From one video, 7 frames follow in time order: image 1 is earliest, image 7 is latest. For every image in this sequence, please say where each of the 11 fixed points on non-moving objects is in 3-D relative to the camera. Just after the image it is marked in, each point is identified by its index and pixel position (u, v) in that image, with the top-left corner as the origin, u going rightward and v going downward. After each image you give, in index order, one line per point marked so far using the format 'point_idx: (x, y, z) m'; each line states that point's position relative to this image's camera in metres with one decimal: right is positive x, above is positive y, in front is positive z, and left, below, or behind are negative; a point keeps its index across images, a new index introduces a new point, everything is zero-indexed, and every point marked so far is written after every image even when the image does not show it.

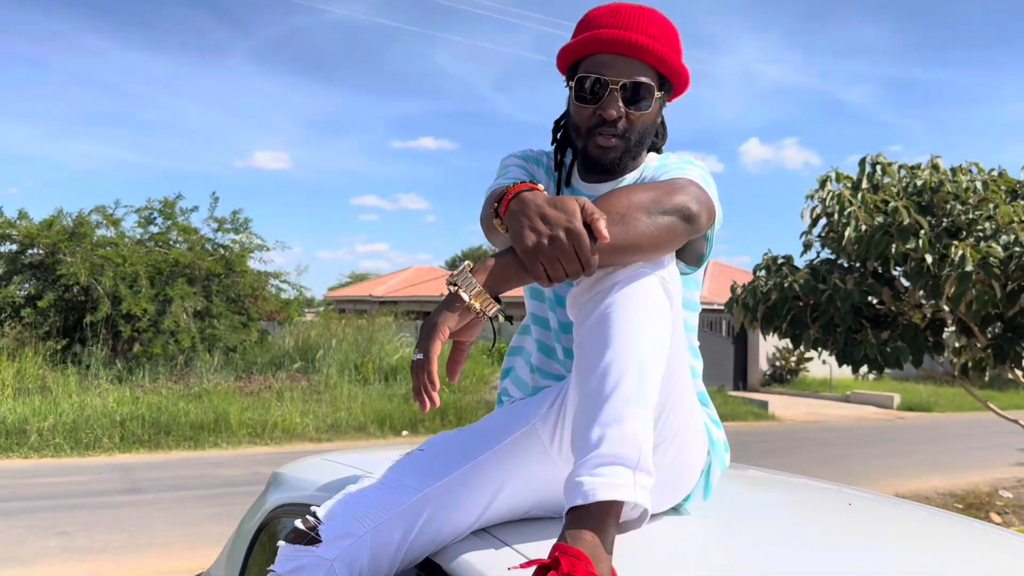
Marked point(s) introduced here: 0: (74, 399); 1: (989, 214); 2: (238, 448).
0: (-6.4, -1.6, +12.3) m
1: (+2.4, +0.4, +4.4) m
2: (-3.5, -2.1, +10.8) m
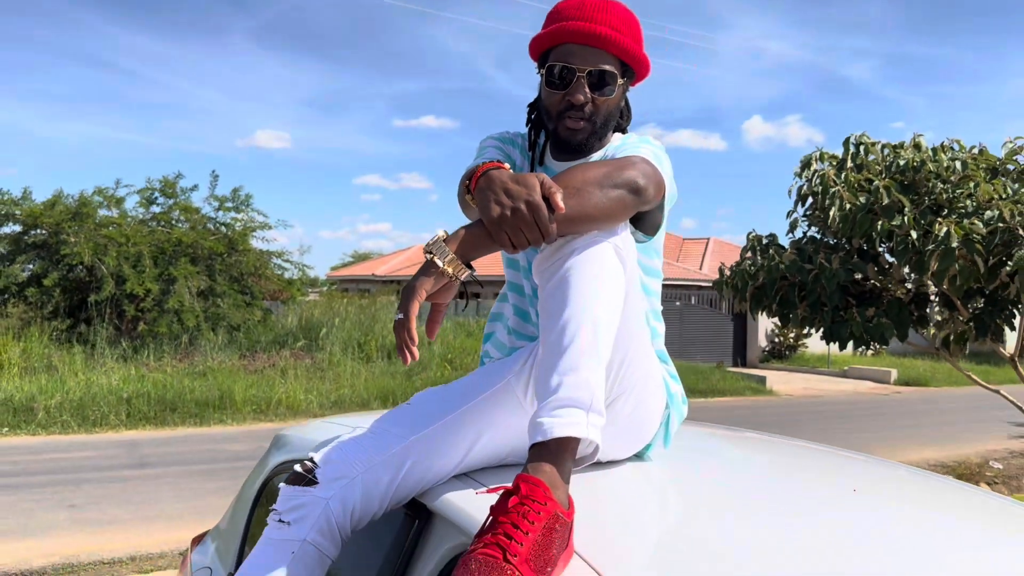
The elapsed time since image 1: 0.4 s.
0: (-6.4, -1.3, +12.5) m
1: (+2.4, +0.5, +4.5) m
2: (-3.5, -1.8, +10.9) m
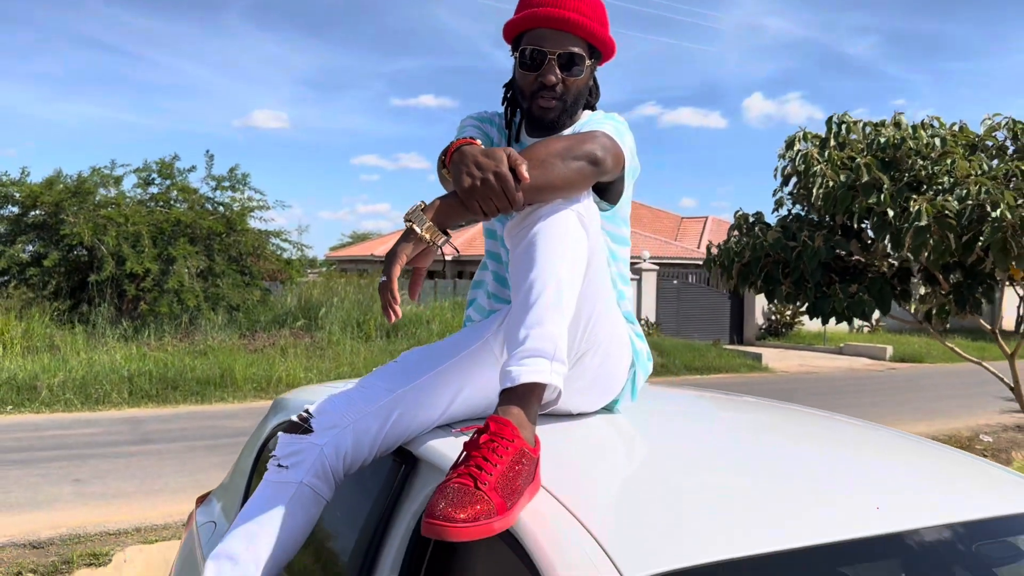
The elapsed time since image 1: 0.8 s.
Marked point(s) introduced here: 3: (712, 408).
0: (-6.5, -1.0, +12.6) m
1: (+2.4, +0.7, +4.6) m
2: (-3.6, -1.5, +11.1) m
3: (+0.5, -0.3, +2.0) m
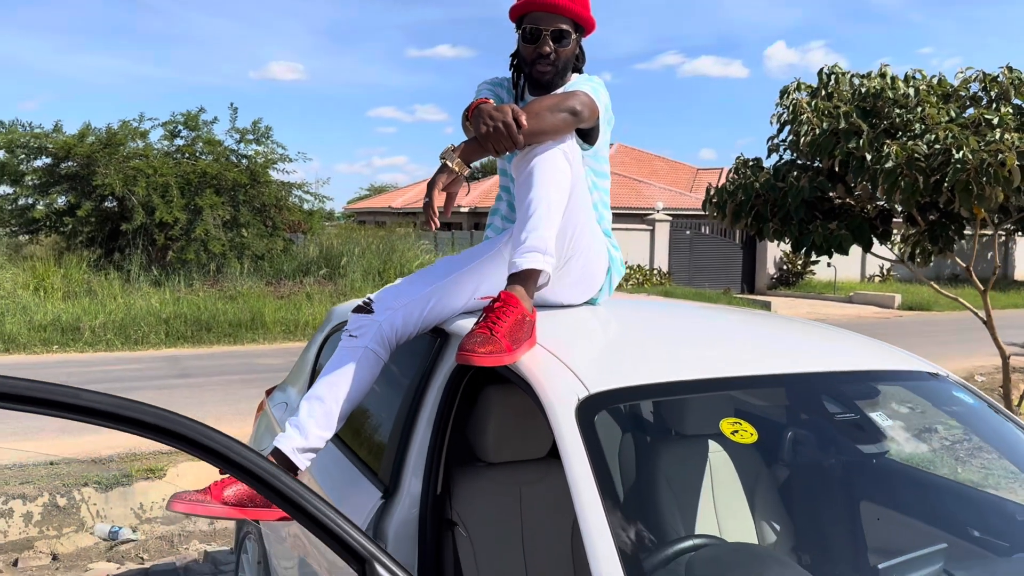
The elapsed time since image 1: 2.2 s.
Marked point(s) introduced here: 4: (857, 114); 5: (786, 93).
0: (-6.2, -0.2, +13.3) m
1: (+2.4, +1.0, +5.0) m
2: (-3.4, -0.8, +11.8) m
3: (+0.5, -0.1, +2.5) m
4: (+2.2, +1.1, +5.2) m
5: (+1.9, +1.3, +5.8) m
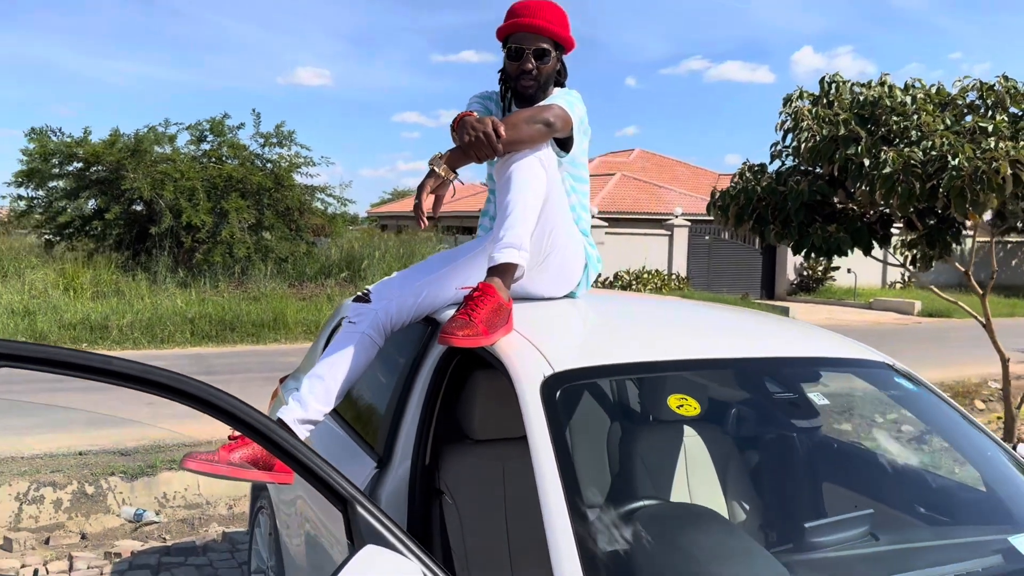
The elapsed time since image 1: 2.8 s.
0: (-6.0, -0.2, +13.7) m
1: (+2.5, +1.0, +5.2) m
2: (-3.1, -0.8, +12.1) m
3: (+0.5, 0.0, +2.7) m
4: (+2.2, +1.1, +5.4) m
5: (+2.0, +1.3, +6.0) m
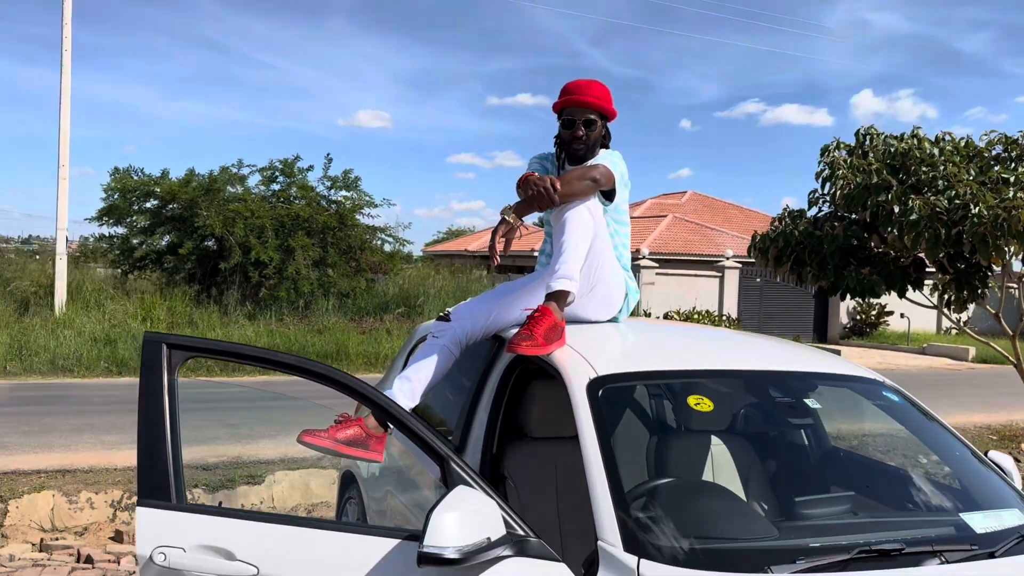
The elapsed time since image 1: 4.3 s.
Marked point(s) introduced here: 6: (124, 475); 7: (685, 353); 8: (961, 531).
0: (-5.1, -0.7, +14.5) m
1: (+2.8, +0.8, +5.6) m
2: (-2.4, -1.3, +12.7) m
3: (+0.7, -0.2, +3.2) m
4: (+2.6, +0.8, +5.8) m
5: (+2.4, +1.0, +6.4) m
6: (-3.2, -1.5, +6.9) m
7: (+0.5, -0.2, +2.6) m
8: (+1.1, -0.6, +2.1) m
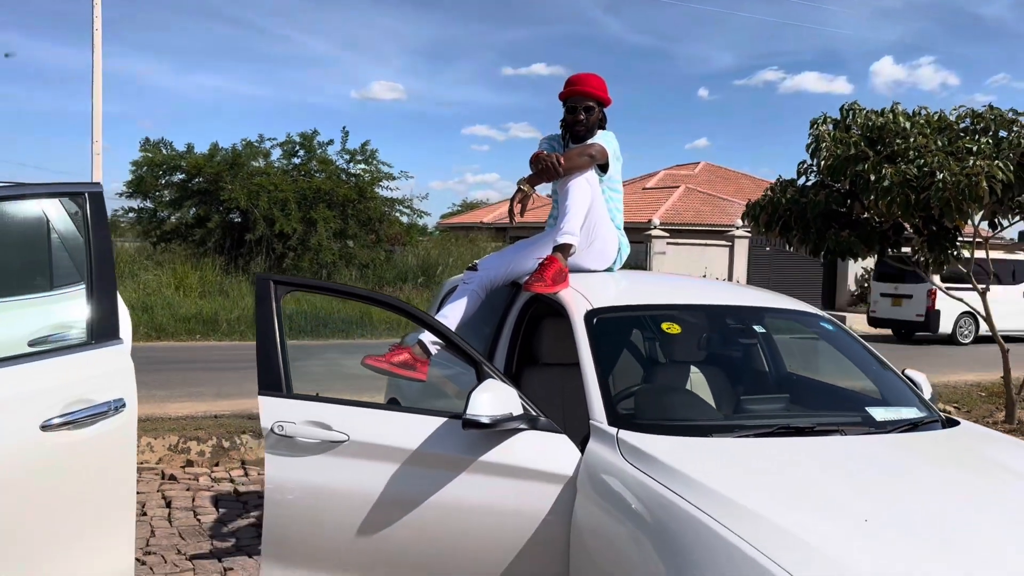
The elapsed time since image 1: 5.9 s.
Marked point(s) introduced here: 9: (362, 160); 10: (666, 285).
0: (-4.8, -0.2, +15.3) m
1: (+2.9, +1.0, +6.2) m
2: (-2.1, -0.8, +13.4) m
3: (+0.7, 0.0, +3.9) m
4: (+2.7, +1.1, +6.4) m
5: (+2.5, +1.3, +7.0) m
6: (-3.0, -1.2, +7.6) m
7: (+0.6, 0.0, +3.2) m
8: (+1.2, -0.4, +2.7) m
9: (-3.2, +2.8, +18.2) m
10: (+0.7, 0.0, +3.4) m
